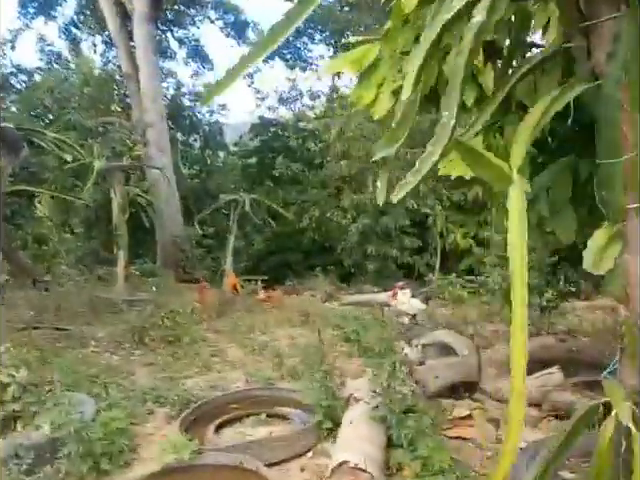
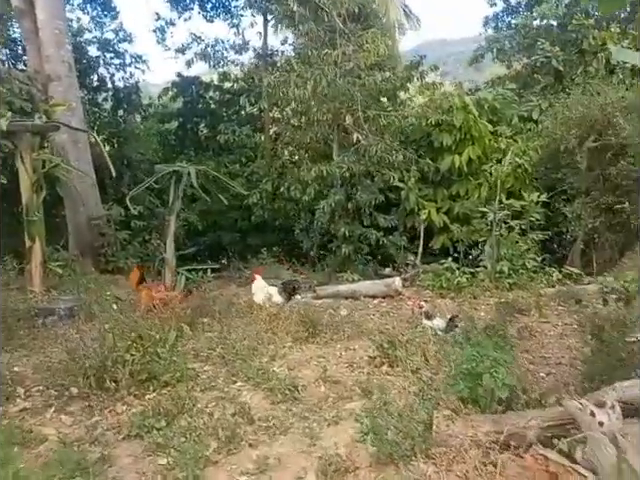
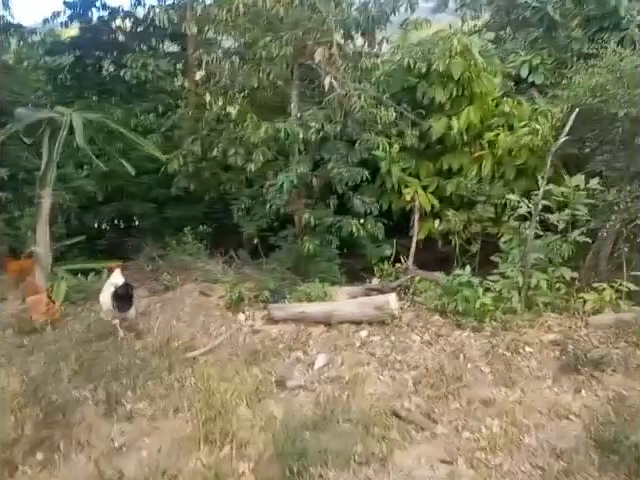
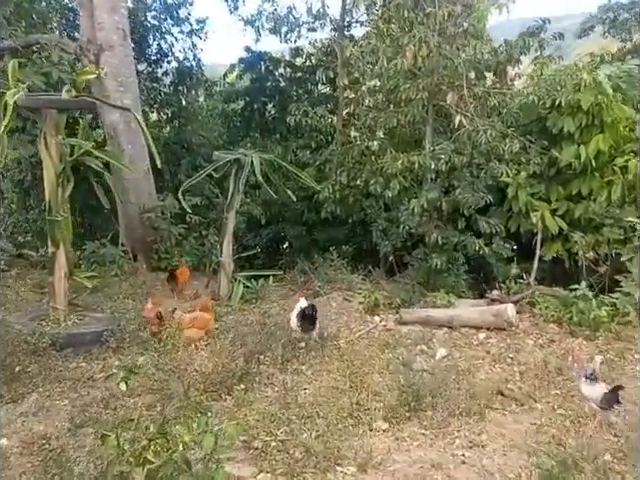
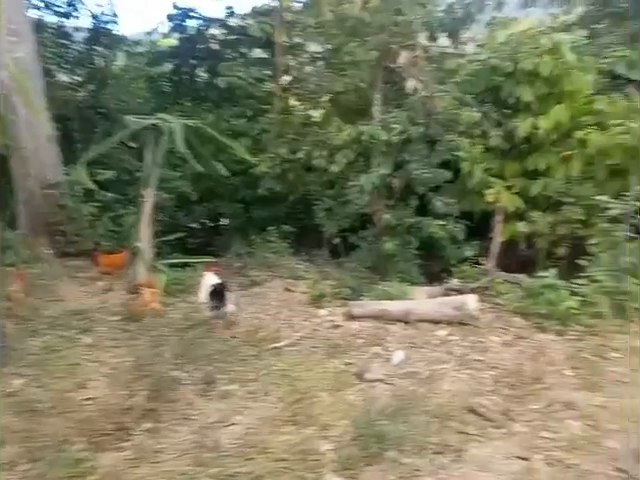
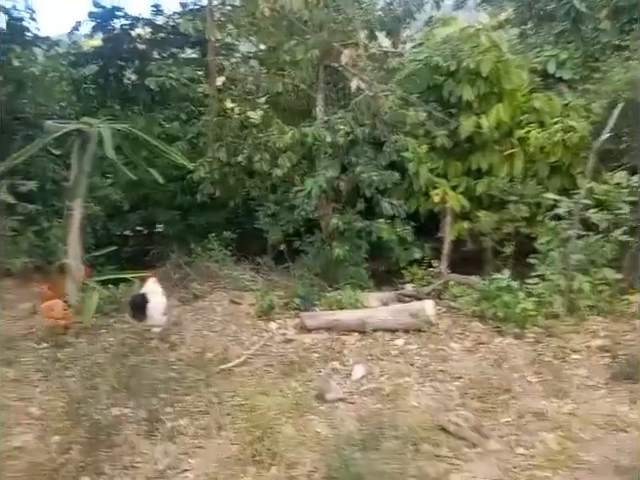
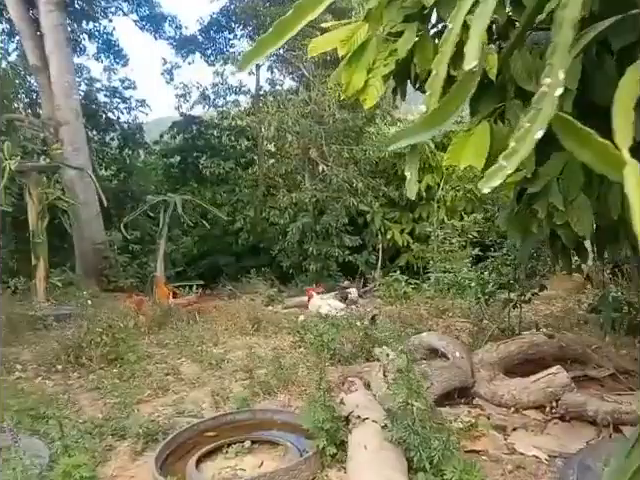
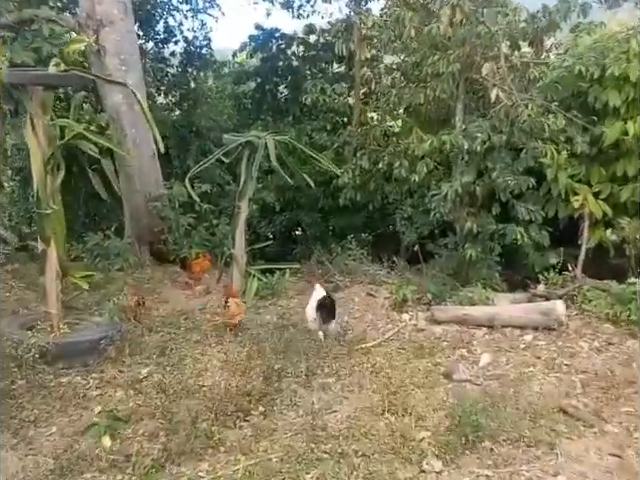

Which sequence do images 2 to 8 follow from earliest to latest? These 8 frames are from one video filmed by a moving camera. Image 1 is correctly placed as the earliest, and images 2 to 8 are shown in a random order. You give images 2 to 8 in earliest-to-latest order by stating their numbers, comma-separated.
7, 2, 4, 8, 5, 3, 6
